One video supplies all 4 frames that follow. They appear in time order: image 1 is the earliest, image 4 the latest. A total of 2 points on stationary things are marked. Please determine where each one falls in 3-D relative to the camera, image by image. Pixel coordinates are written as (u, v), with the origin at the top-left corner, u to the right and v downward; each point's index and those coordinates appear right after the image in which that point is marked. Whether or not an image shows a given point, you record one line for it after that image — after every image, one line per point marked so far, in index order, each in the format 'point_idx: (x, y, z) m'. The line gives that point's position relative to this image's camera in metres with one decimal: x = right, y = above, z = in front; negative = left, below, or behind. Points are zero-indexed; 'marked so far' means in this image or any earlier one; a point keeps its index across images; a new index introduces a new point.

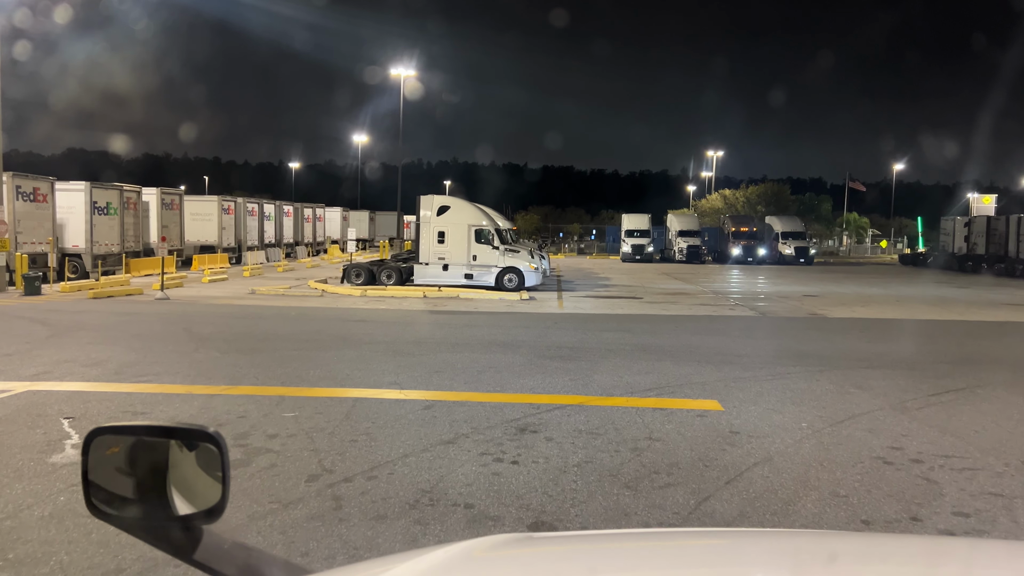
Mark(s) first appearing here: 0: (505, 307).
0: (-0.2, -0.7, +17.1) m
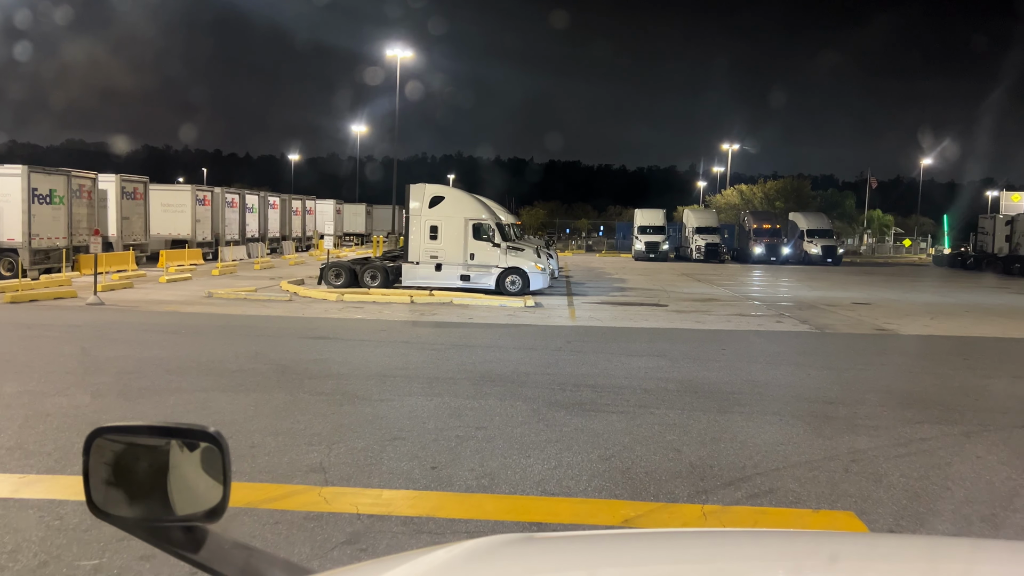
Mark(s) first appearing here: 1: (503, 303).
0: (-0.1, -0.7, +15.9) m
1: (-0.2, -0.4, +18.3) m
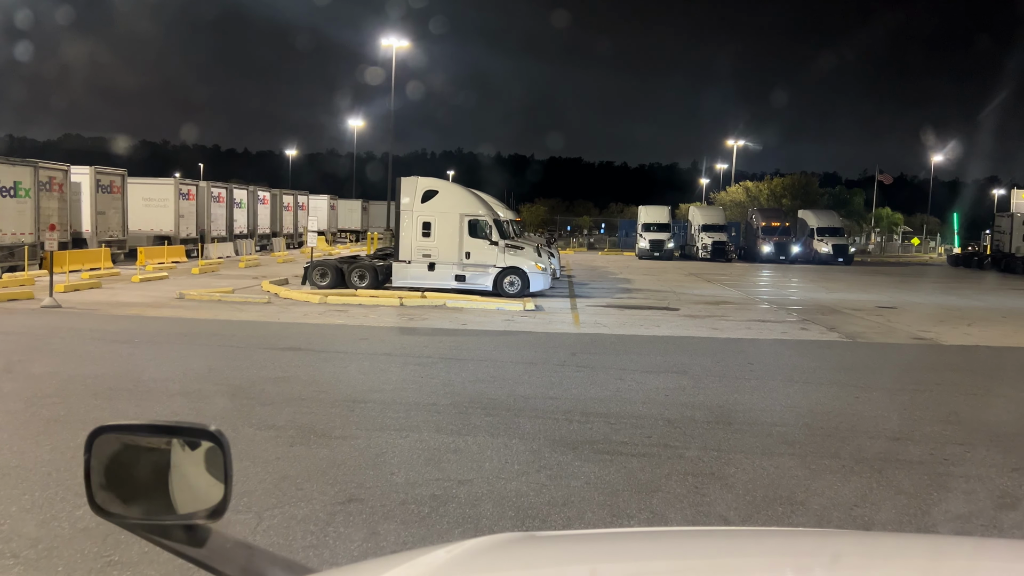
0: (-0.1, -0.7, +15.3) m
1: (-0.2, -0.4, +17.8) m
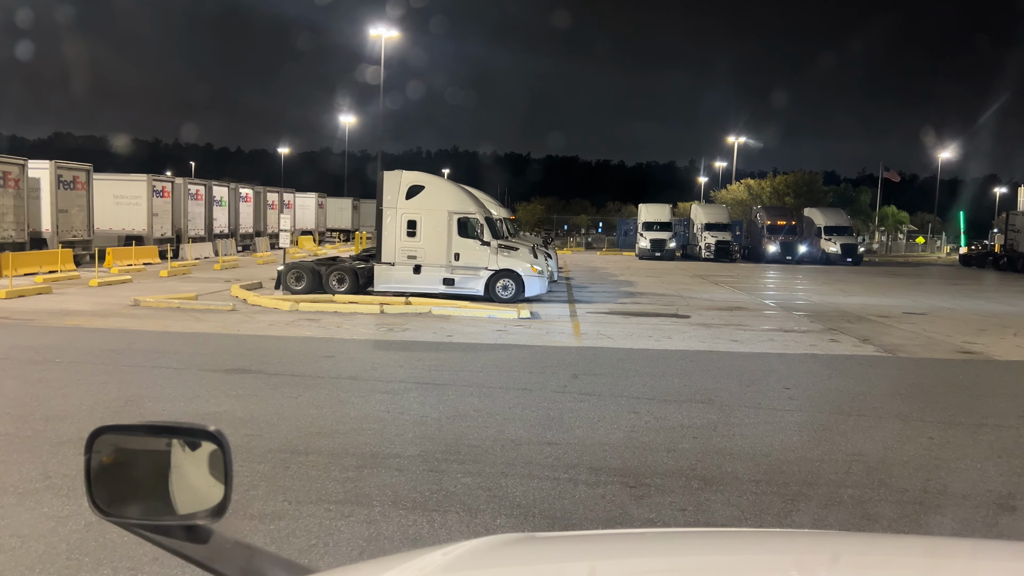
0: (-0.2, -0.7, +14.7) m
1: (-0.4, -0.4, +17.1) m
